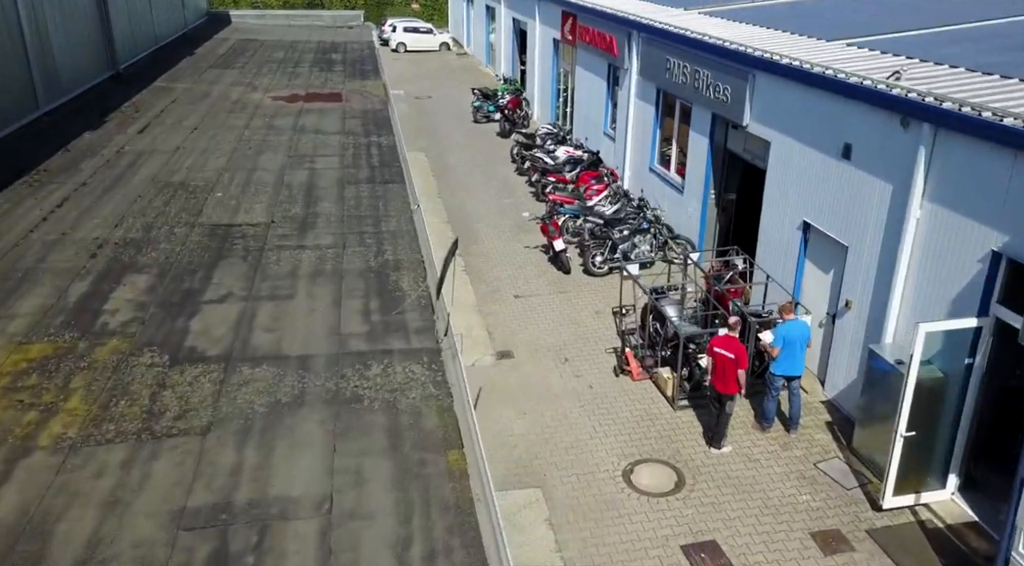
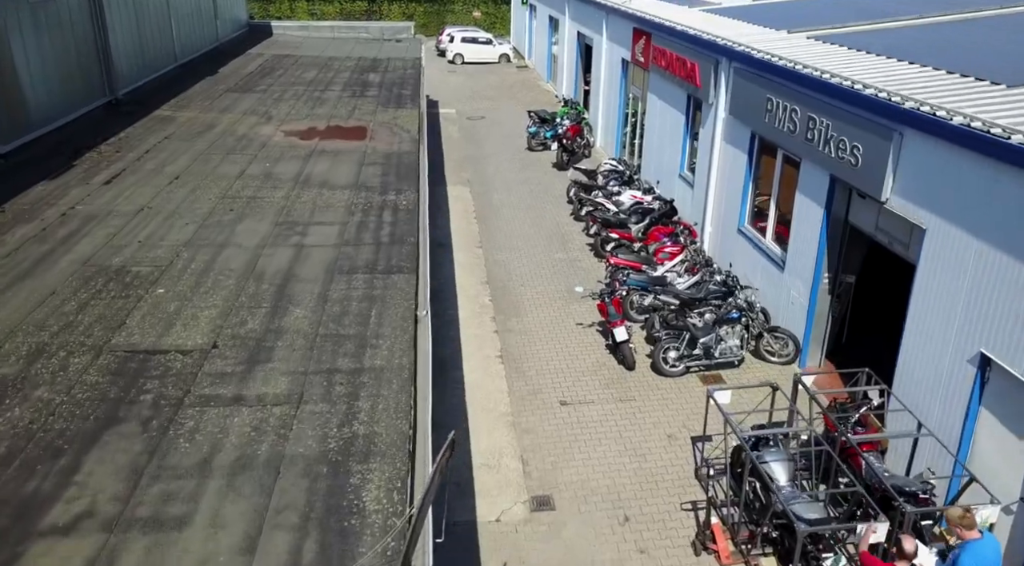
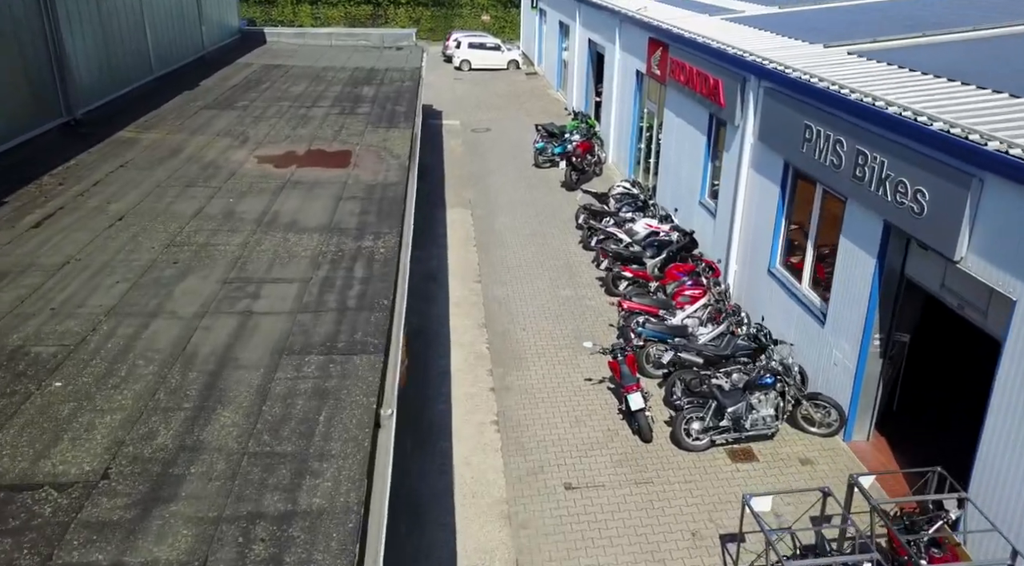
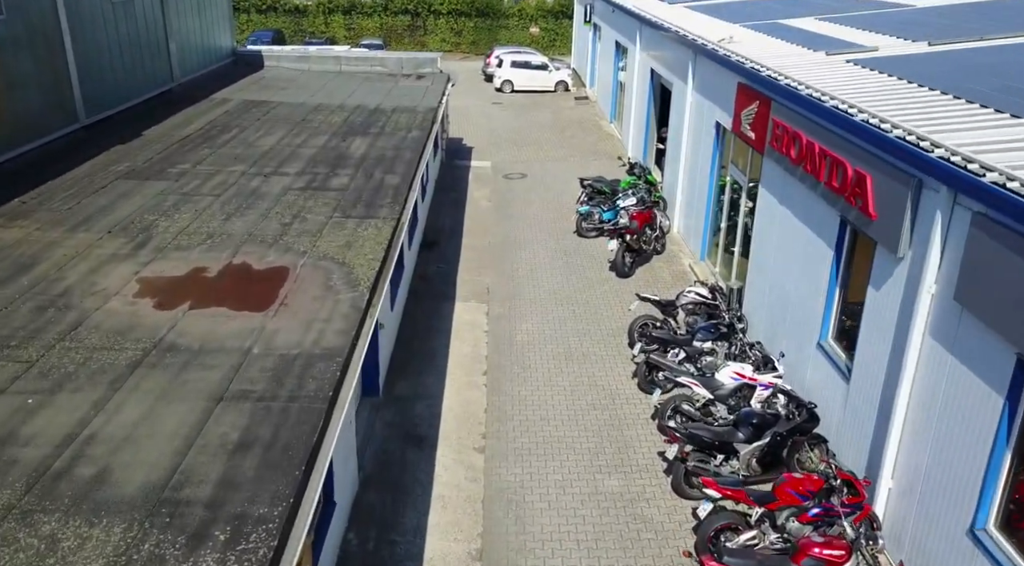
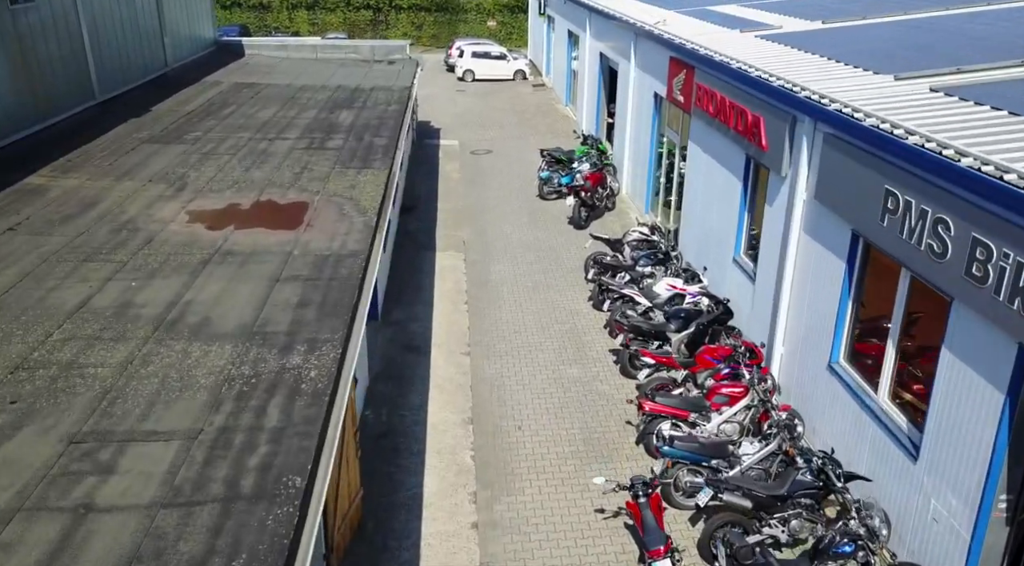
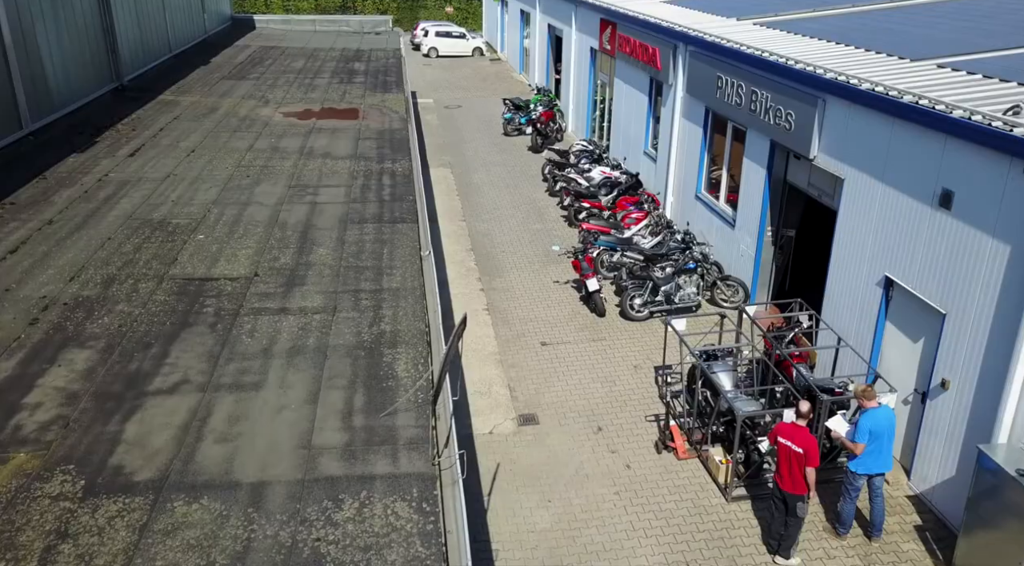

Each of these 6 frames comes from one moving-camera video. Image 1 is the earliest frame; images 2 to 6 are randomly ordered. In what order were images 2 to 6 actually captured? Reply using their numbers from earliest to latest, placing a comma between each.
6, 2, 3, 5, 4
